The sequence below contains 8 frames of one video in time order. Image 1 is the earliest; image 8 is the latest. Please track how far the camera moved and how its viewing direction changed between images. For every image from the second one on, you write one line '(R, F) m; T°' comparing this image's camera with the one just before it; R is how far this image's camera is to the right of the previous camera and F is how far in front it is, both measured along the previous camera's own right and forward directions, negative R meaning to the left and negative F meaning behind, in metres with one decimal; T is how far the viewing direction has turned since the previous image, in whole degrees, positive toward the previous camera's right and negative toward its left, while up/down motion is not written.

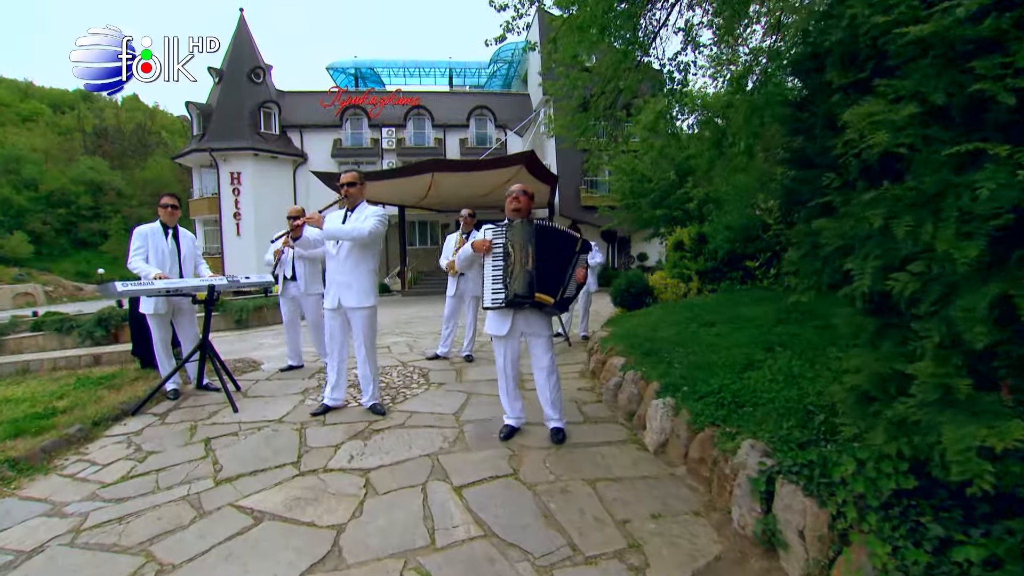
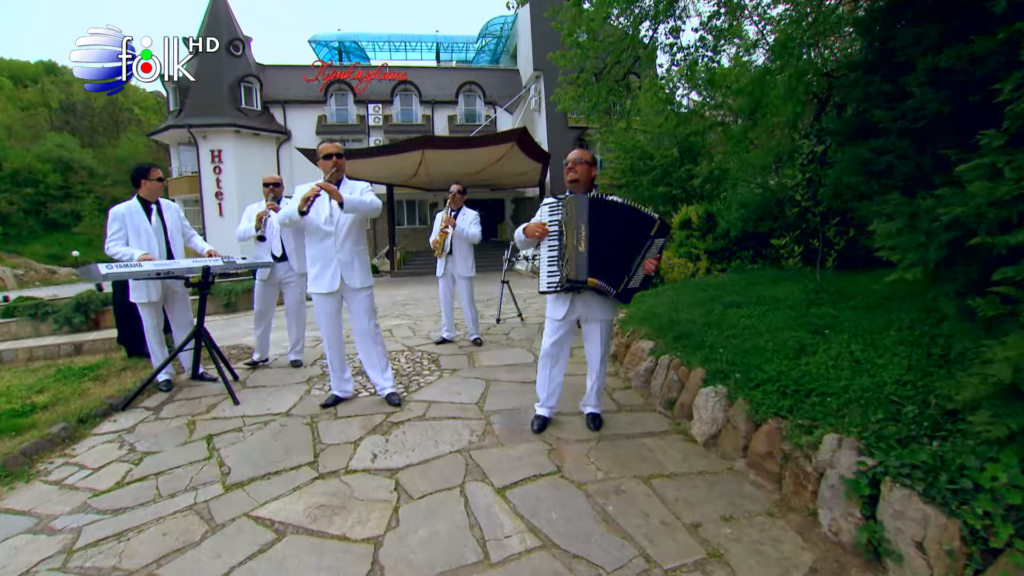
(-0.4, +0.4) m; +2°
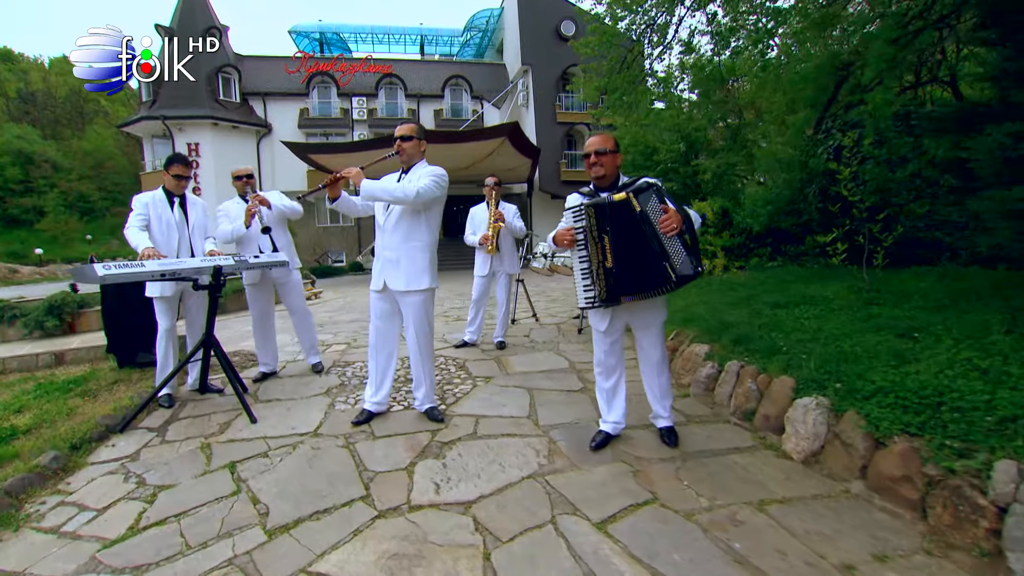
(-0.6, +0.4) m; +3°
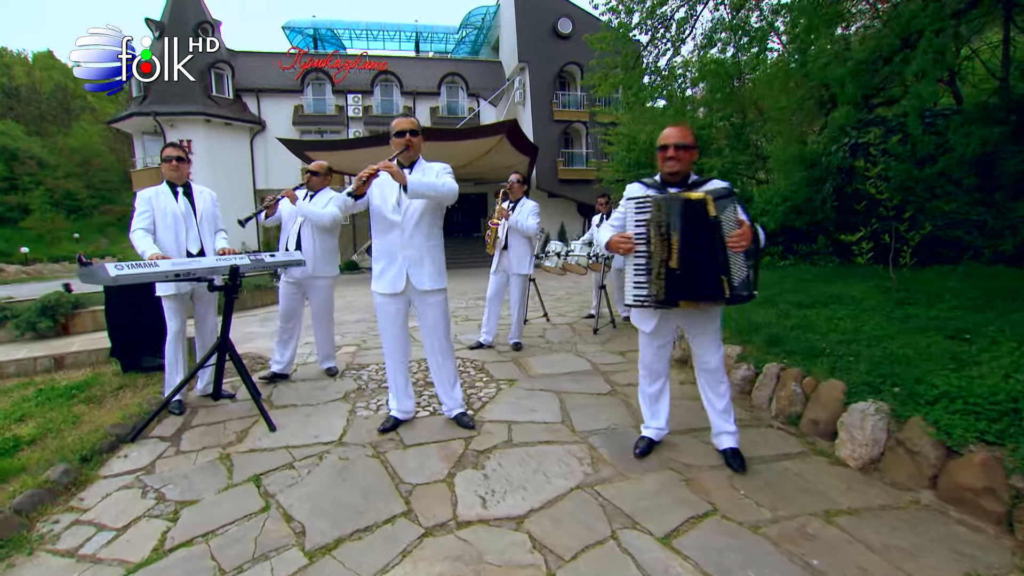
(-0.3, +0.2) m; +1°
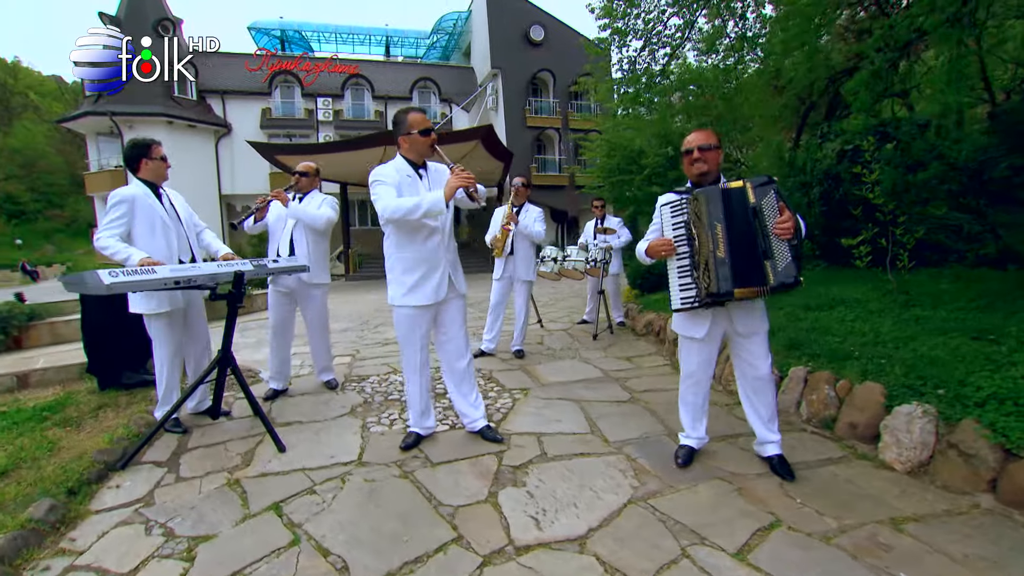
(-0.4, +0.2) m; +4°
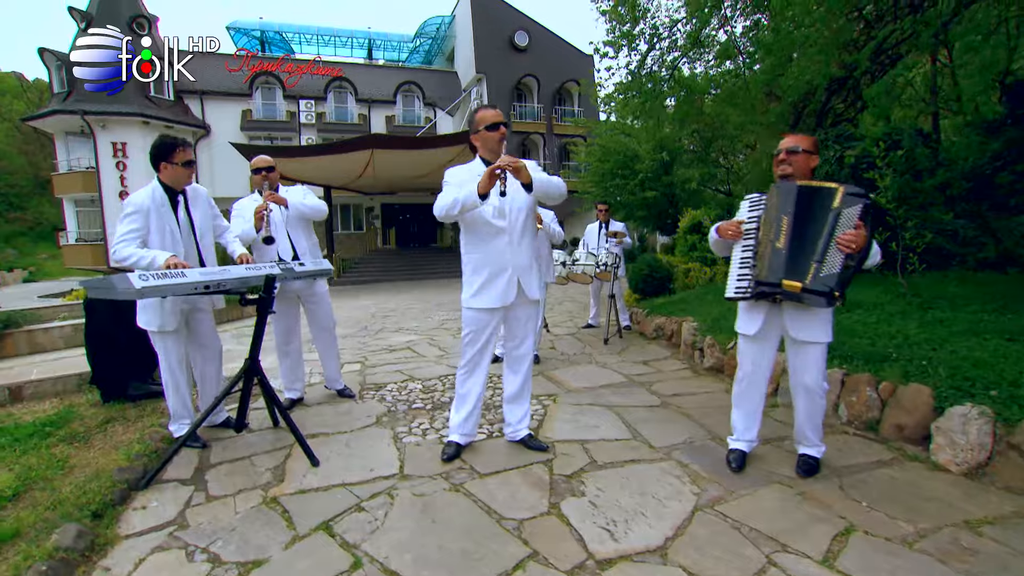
(-0.5, +0.1) m; +3°
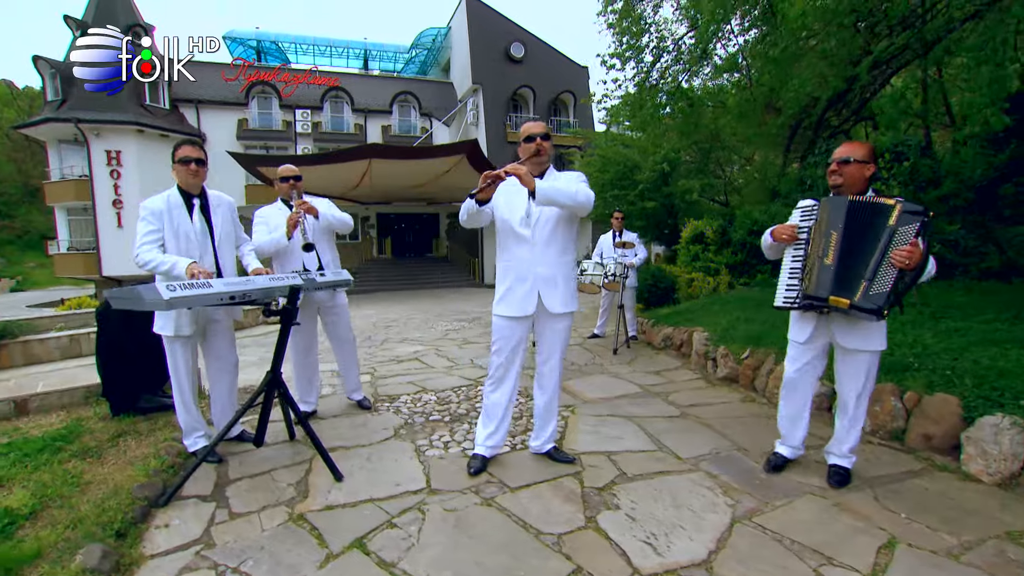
(-0.2, 0.0) m; +1°
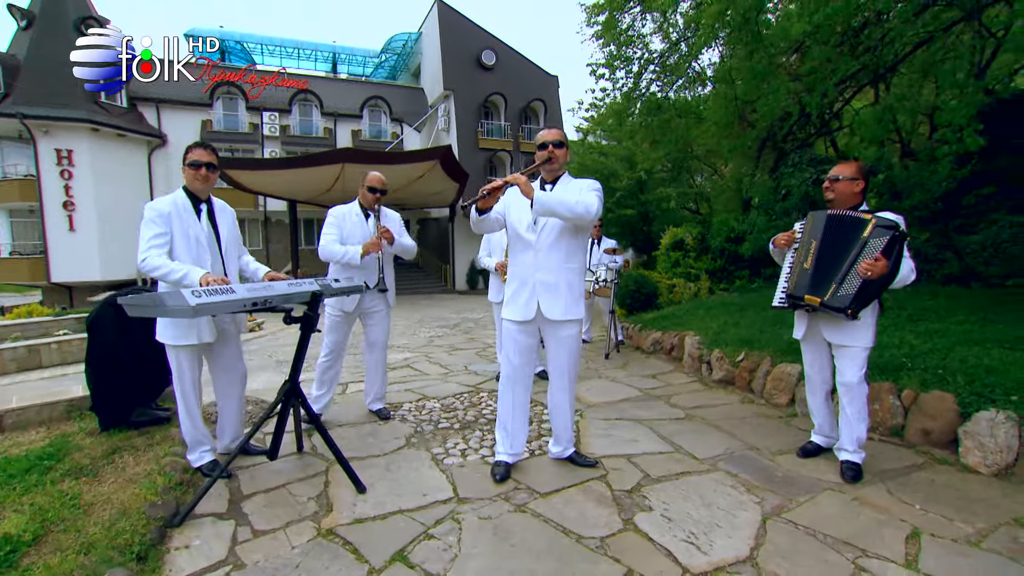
(-0.4, 0.0) m; +4°
